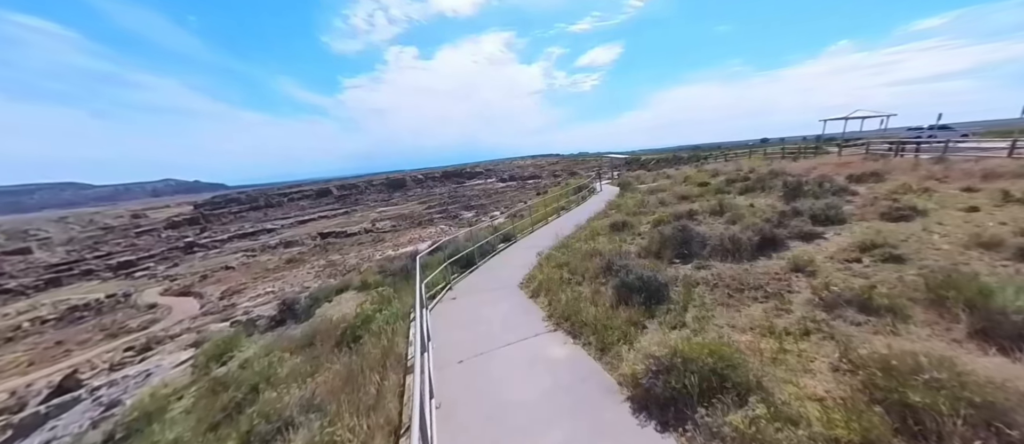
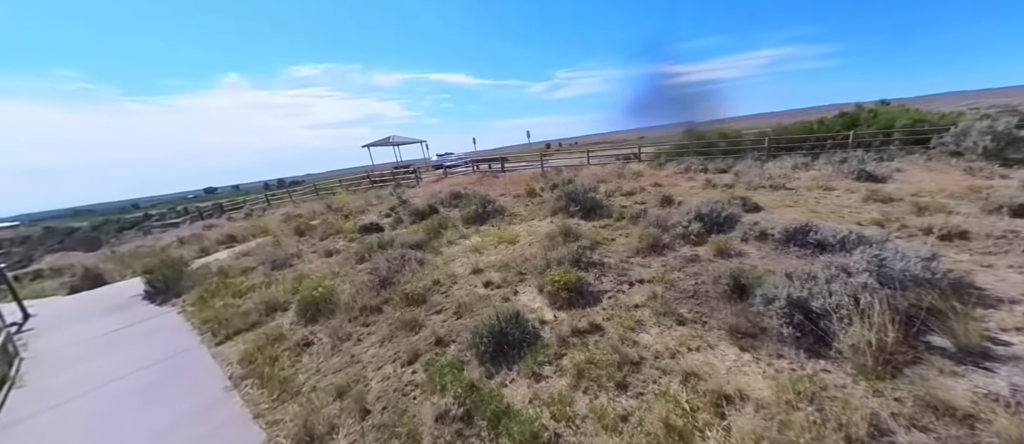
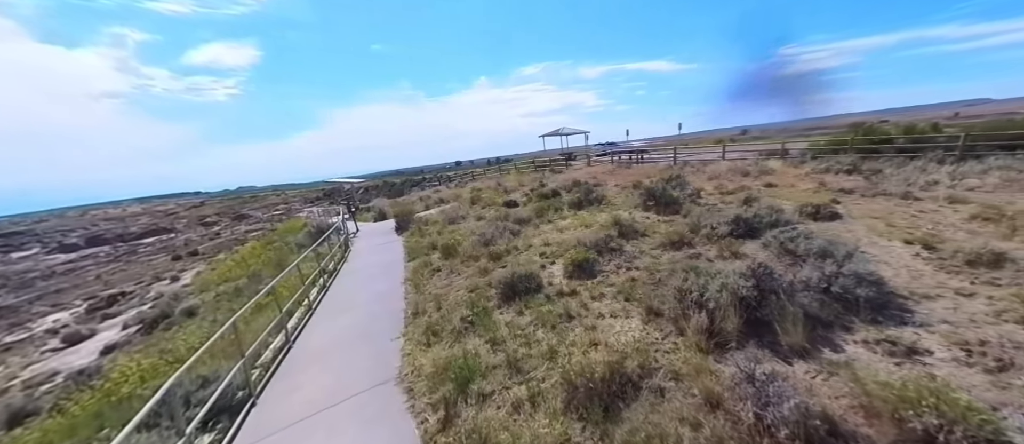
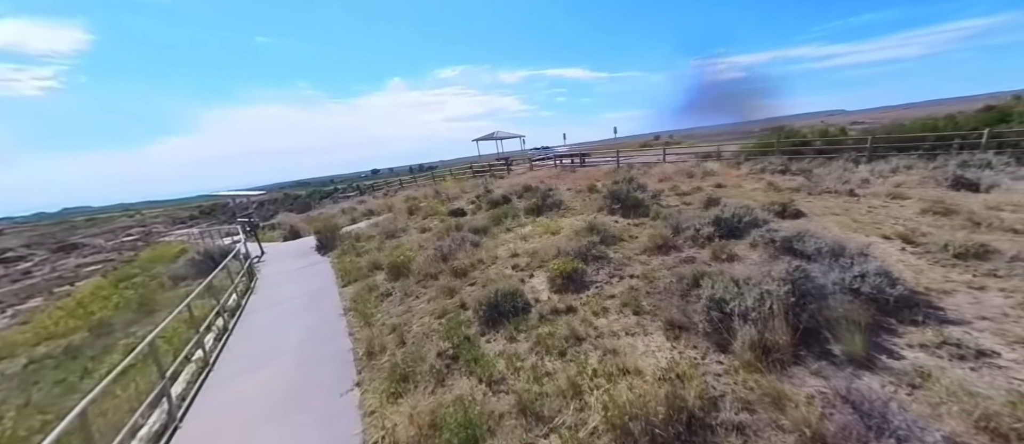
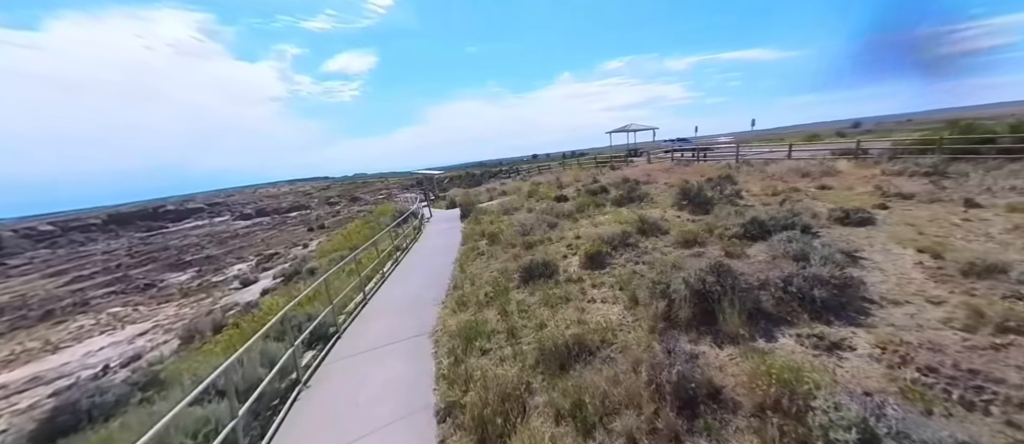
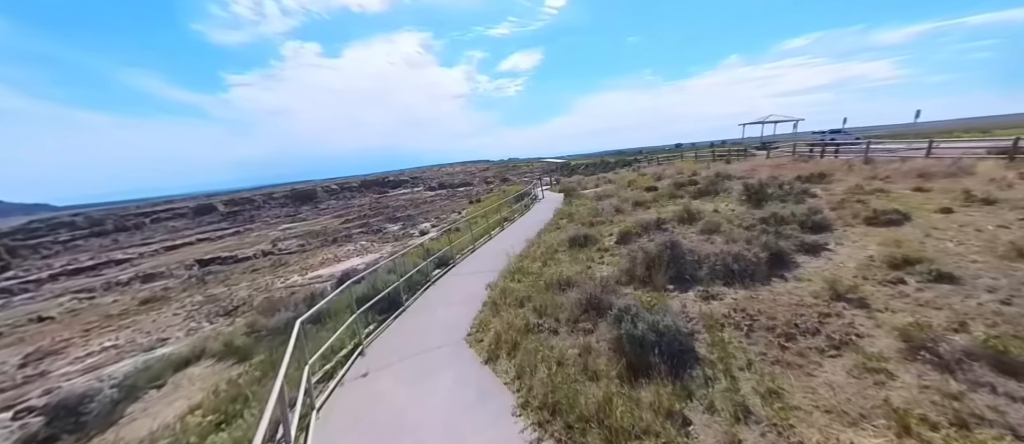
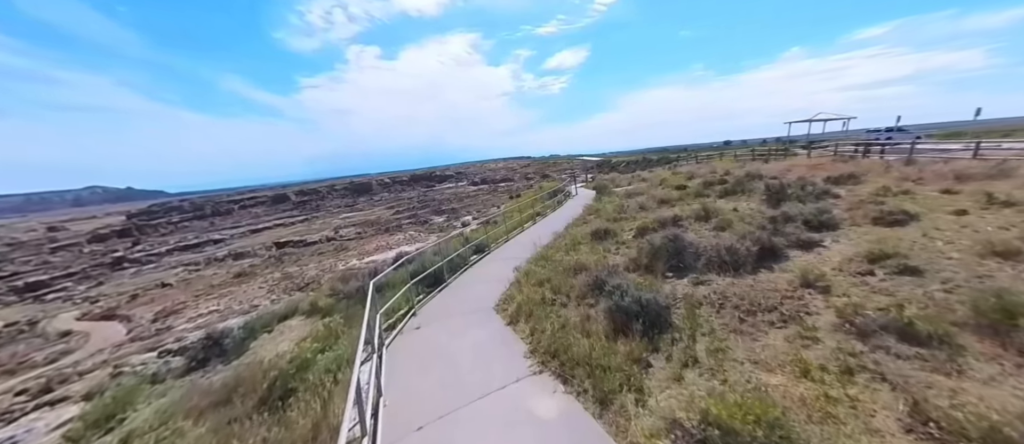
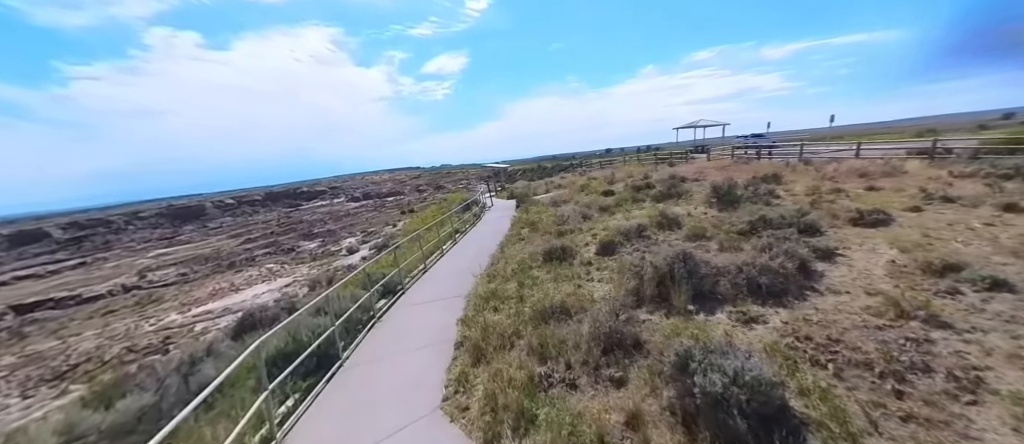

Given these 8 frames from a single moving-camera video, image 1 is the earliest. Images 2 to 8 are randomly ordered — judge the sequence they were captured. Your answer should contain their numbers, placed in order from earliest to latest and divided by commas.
7, 6, 8, 5, 3, 4, 2
